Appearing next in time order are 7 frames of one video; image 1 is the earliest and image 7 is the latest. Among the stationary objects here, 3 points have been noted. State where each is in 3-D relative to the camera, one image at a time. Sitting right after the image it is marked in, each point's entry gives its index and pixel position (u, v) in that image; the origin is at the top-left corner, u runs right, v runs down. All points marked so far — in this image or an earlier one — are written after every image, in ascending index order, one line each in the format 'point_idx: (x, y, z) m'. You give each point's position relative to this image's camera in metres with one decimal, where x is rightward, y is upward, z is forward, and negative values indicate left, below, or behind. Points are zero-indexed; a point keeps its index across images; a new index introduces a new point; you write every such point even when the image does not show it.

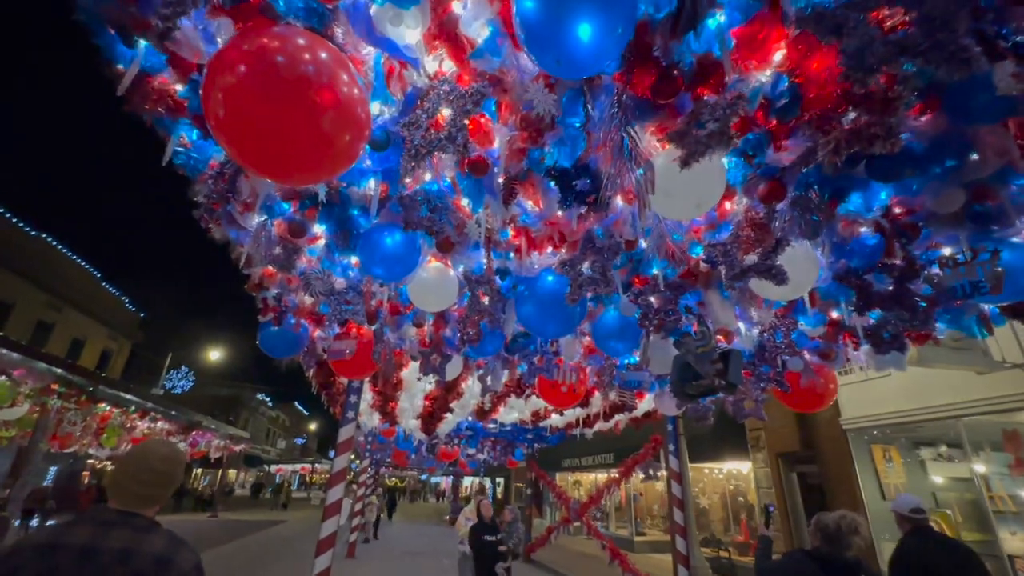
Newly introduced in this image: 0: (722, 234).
0: (+1.2, +0.3, +2.6) m
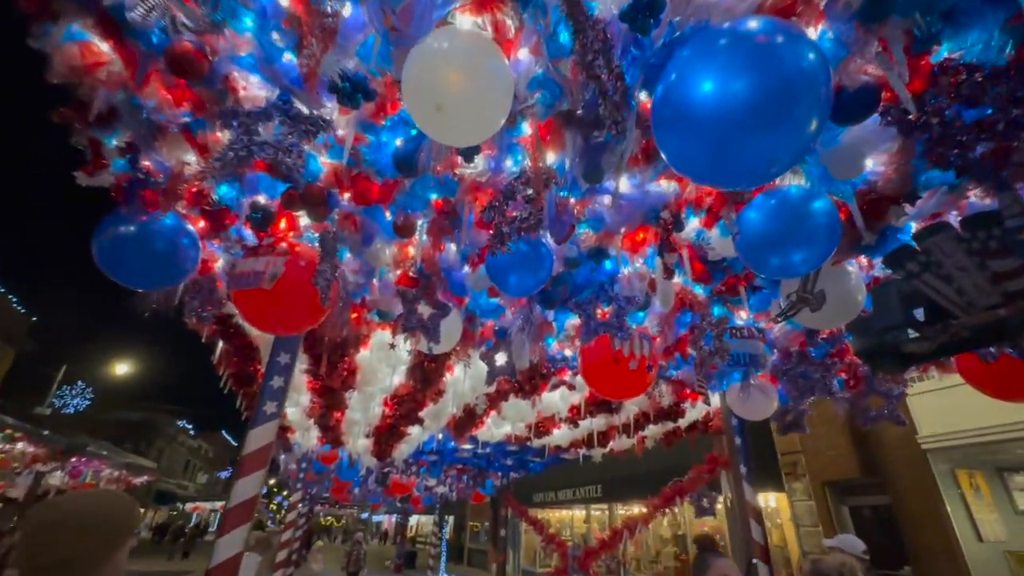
0: (+1.7, +1.0, +0.9) m
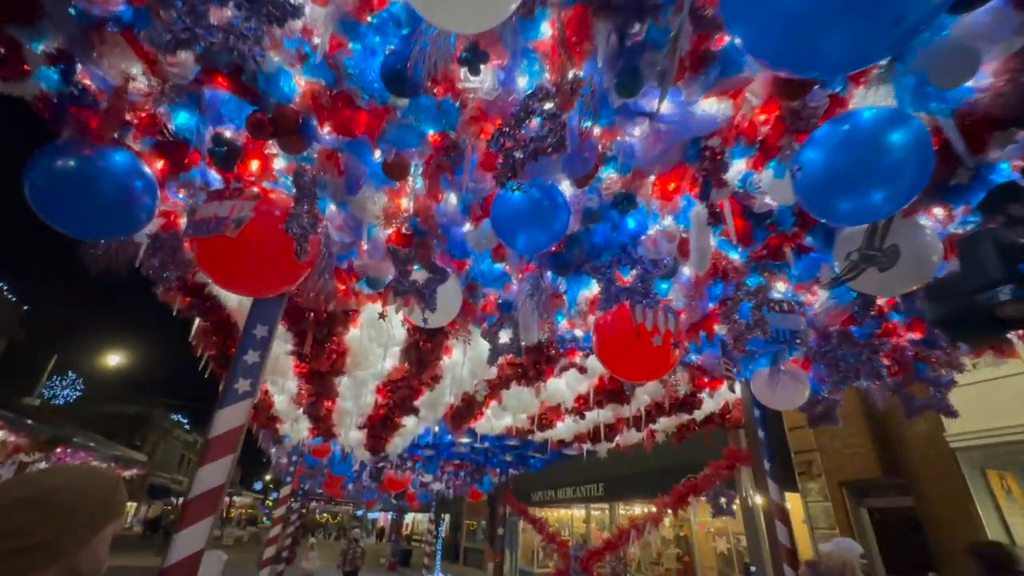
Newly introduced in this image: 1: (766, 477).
0: (+1.8, +1.2, +0.6) m
1: (+2.1, -1.6, +3.9) m
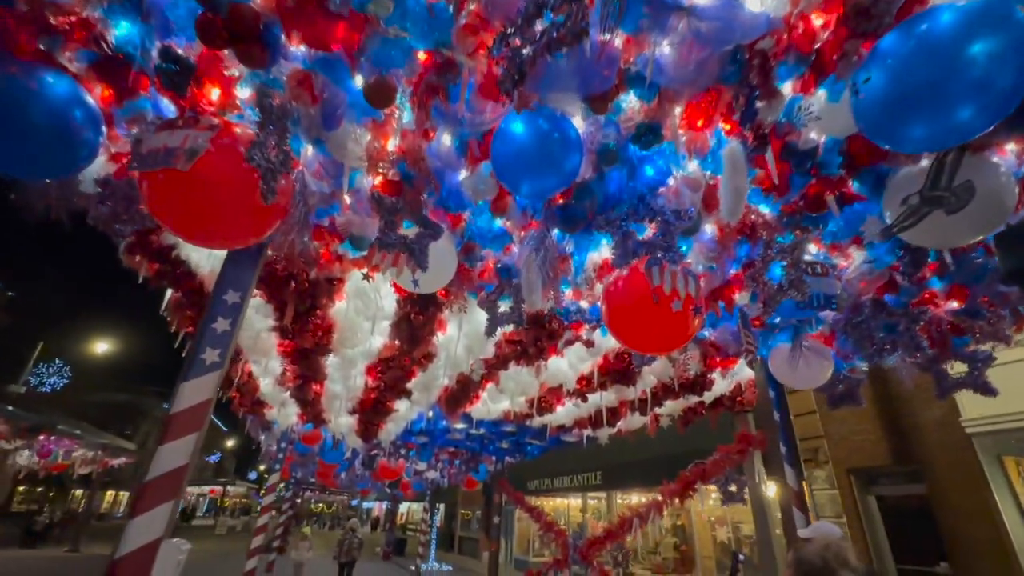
0: (+1.8, +1.3, +0.3) m
1: (+2.1, -1.4, +3.6) m
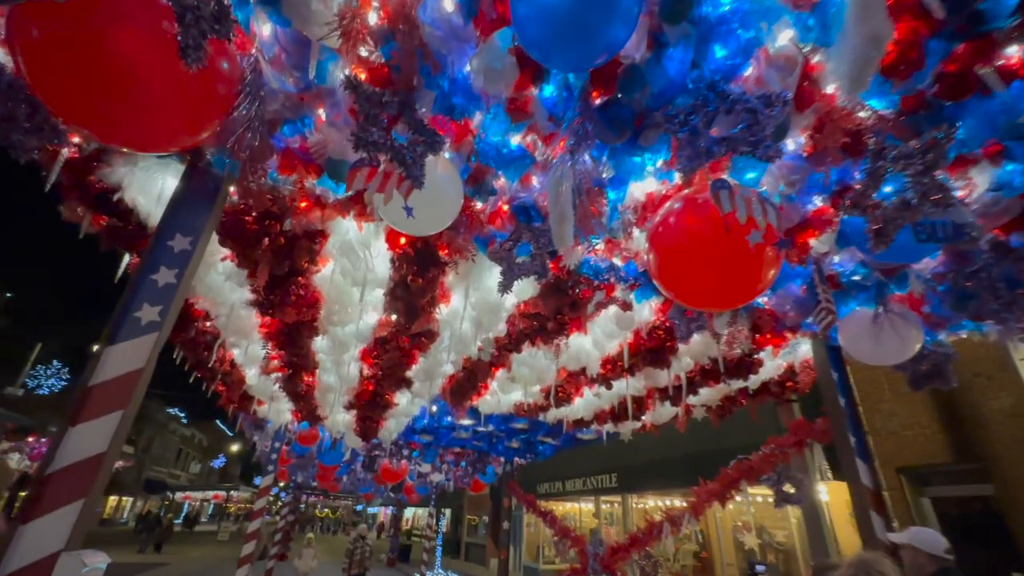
0: (+1.8, +1.6, -0.3) m
1: (+2.2, -1.1, +3.1) m
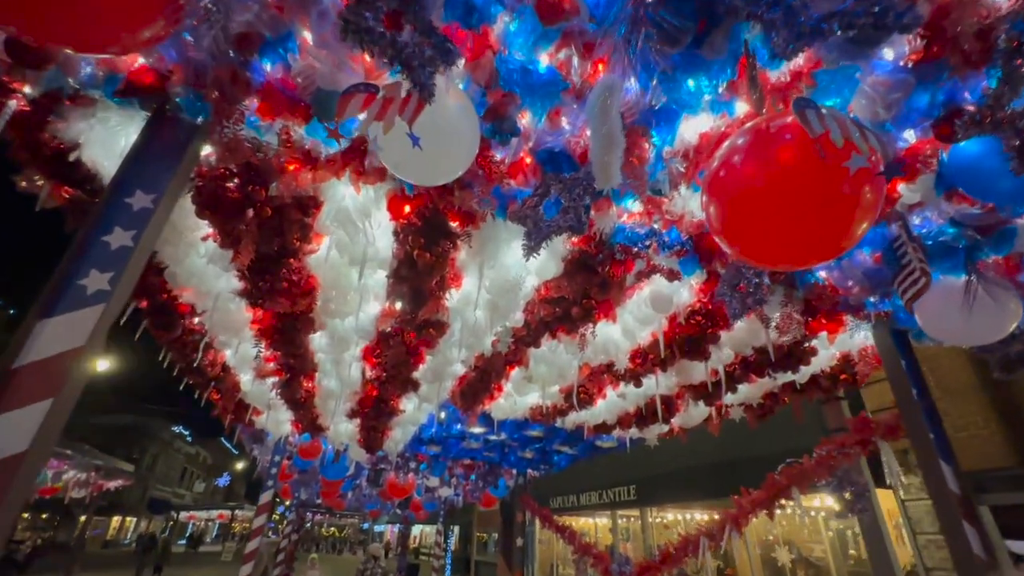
0: (+1.9, +1.9, -0.6) m
1: (+2.4, -0.9, +2.6) m
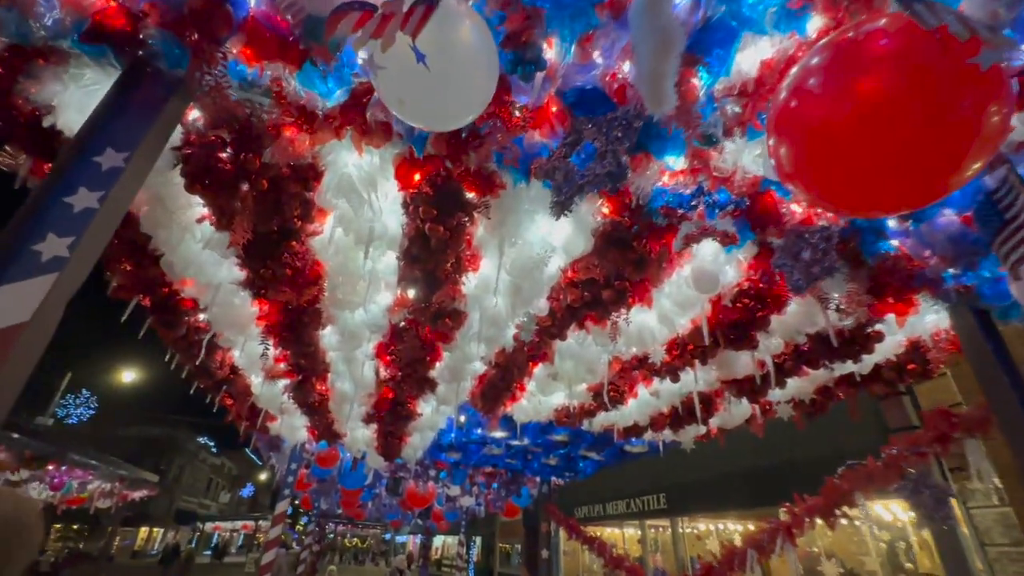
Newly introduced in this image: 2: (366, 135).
0: (+1.9, +2.1, -1.0) m
1: (+2.5, -0.8, +2.2) m
2: (-0.6, +0.6, +1.8) m
